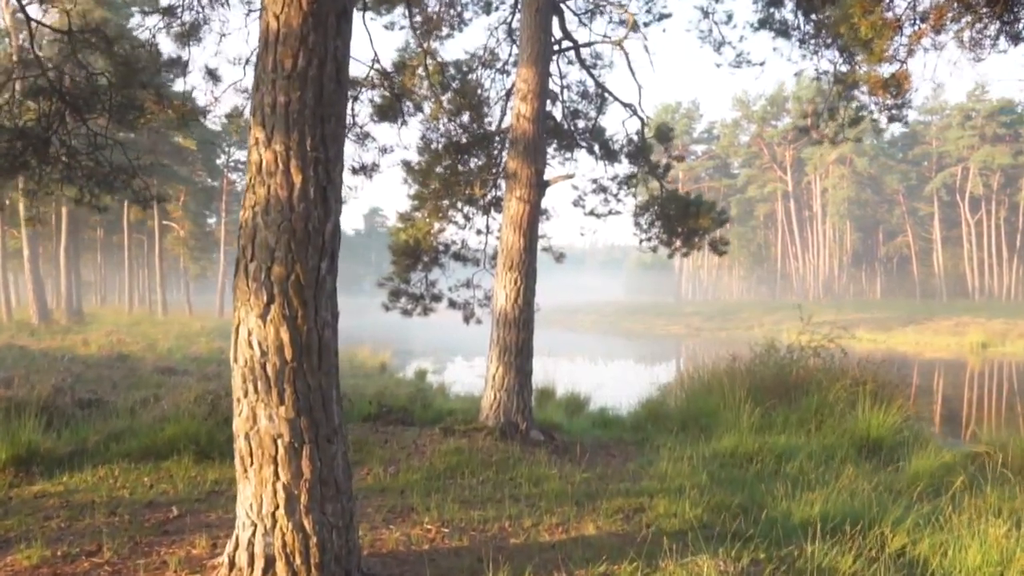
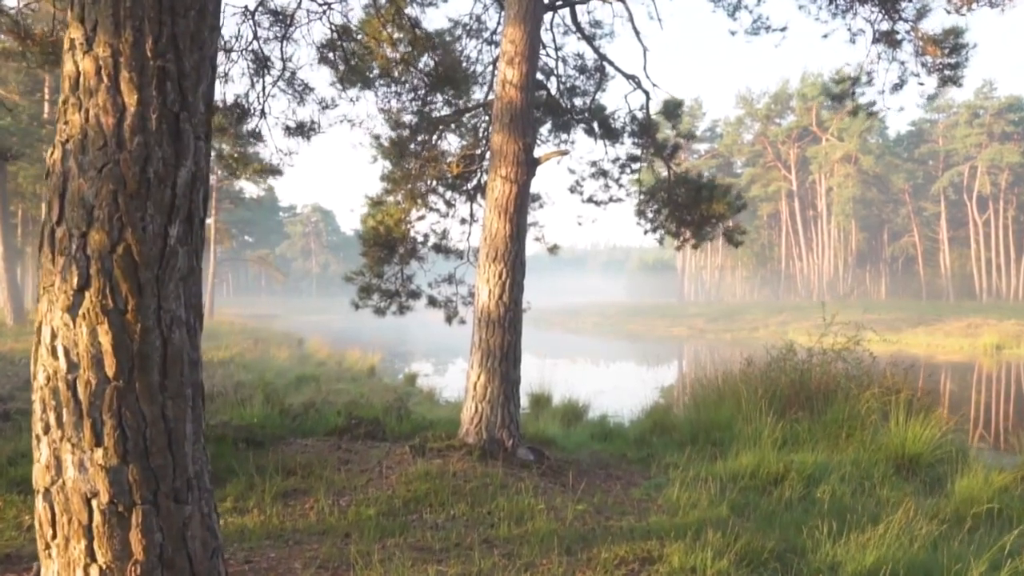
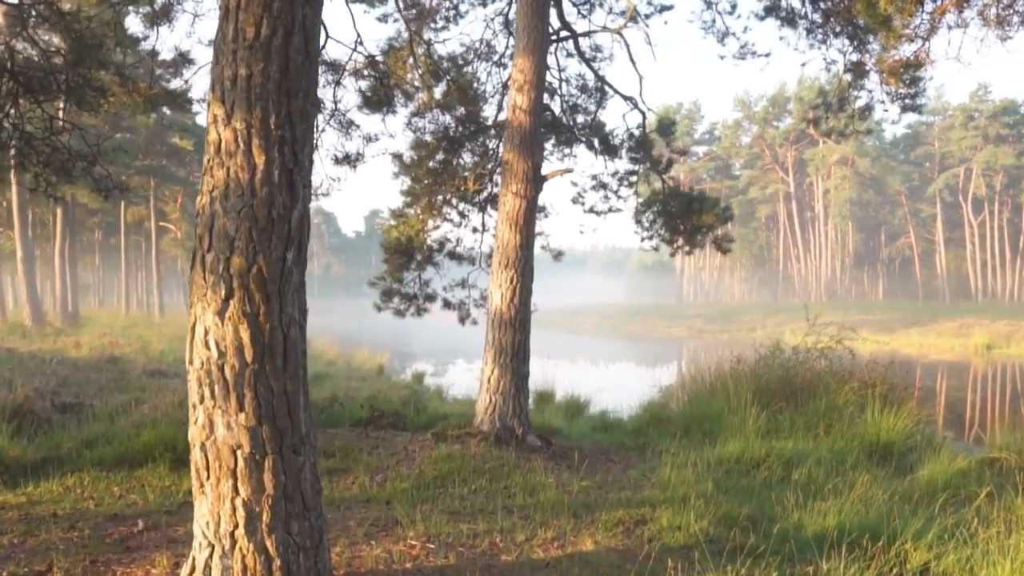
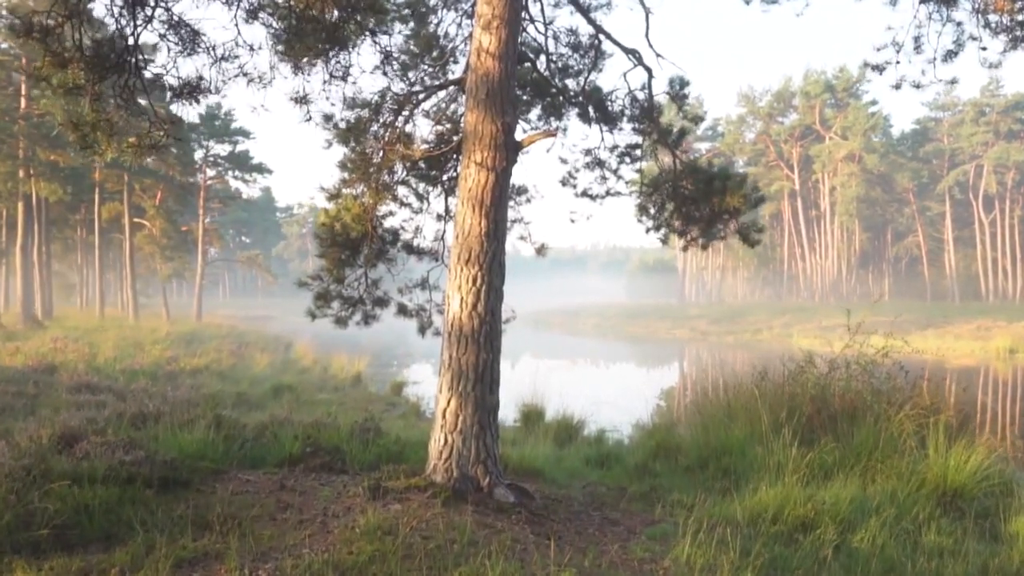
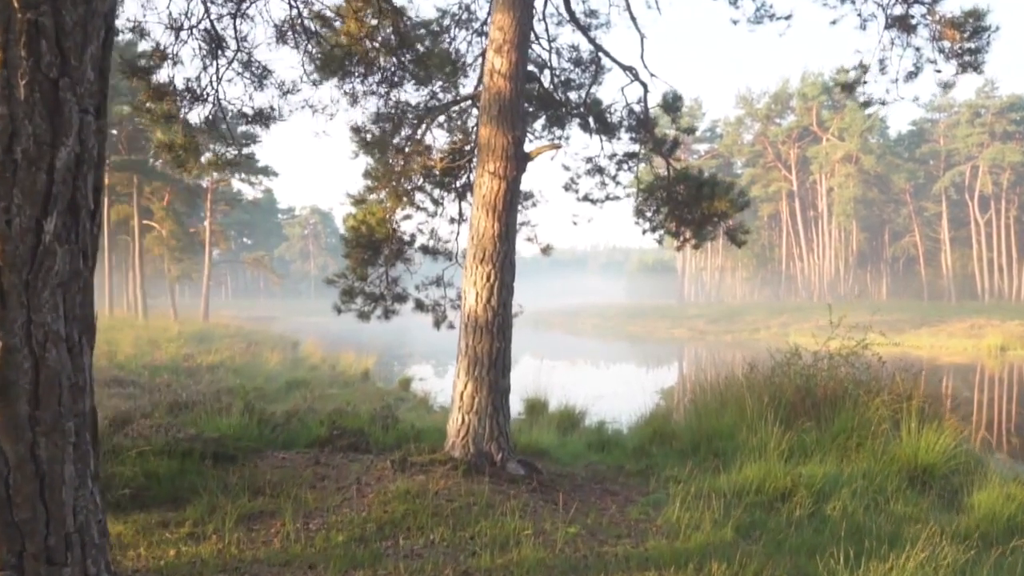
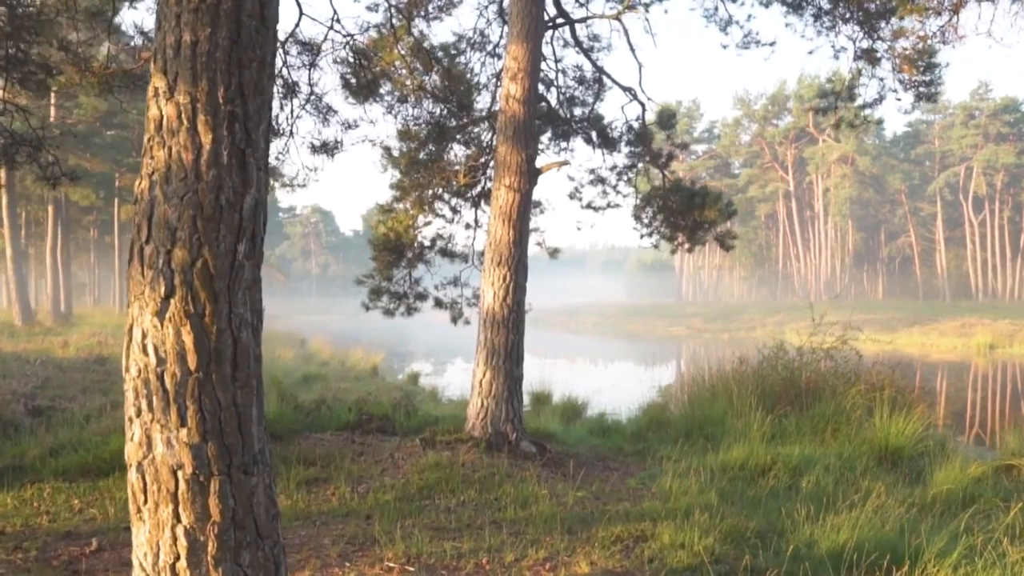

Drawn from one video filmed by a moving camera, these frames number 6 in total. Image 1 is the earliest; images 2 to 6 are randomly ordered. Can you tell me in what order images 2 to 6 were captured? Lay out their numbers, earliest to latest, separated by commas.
3, 6, 2, 5, 4
